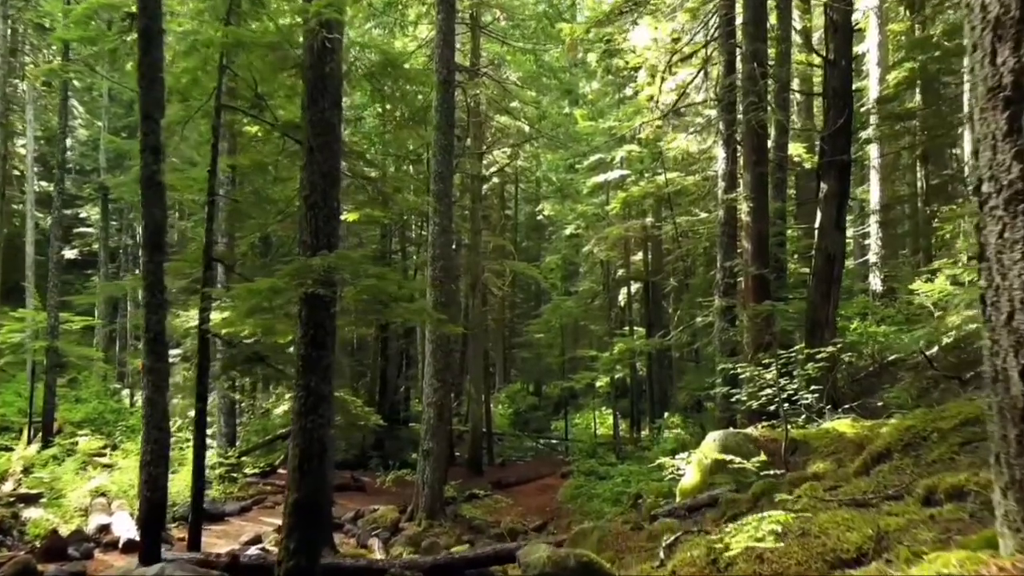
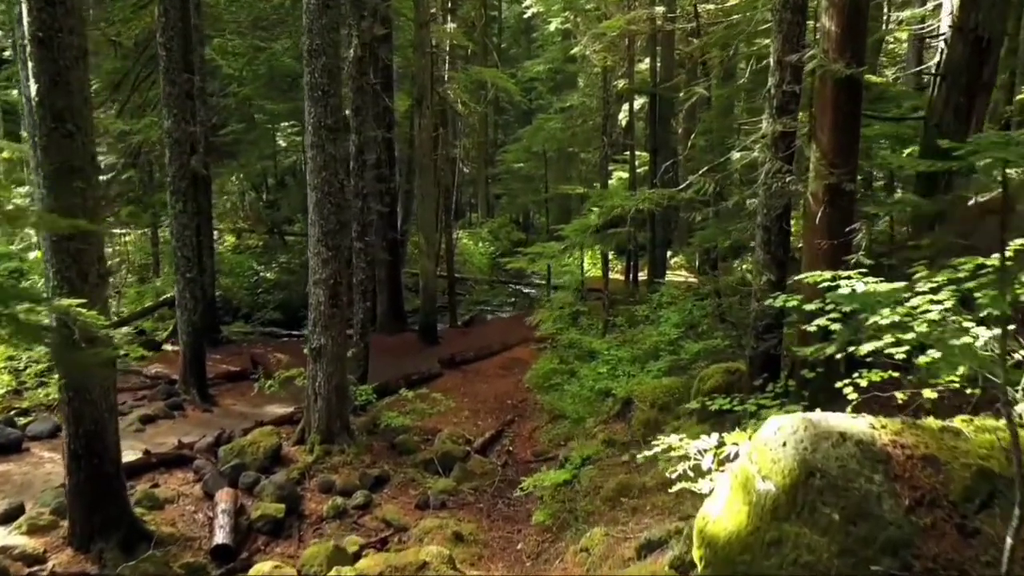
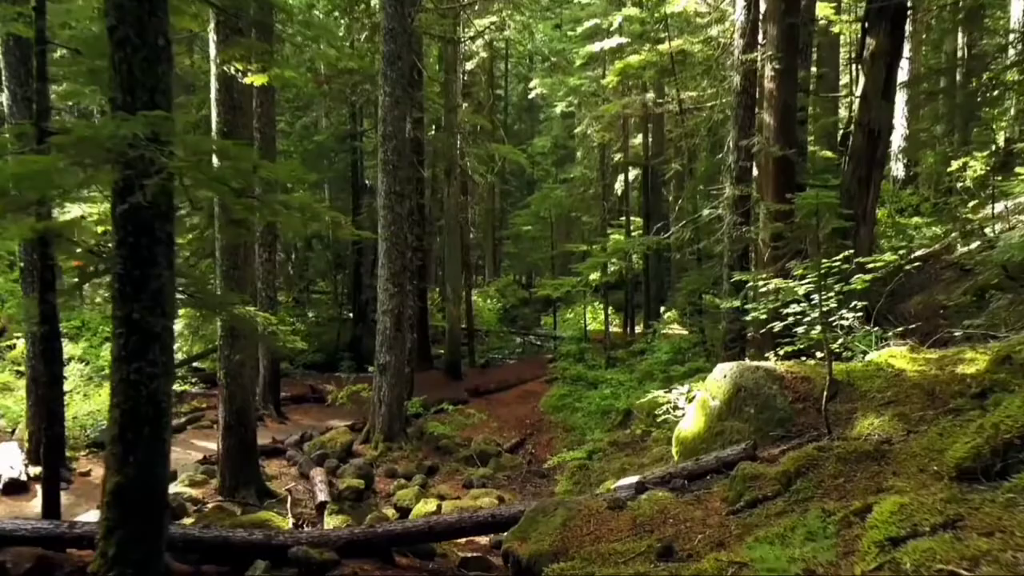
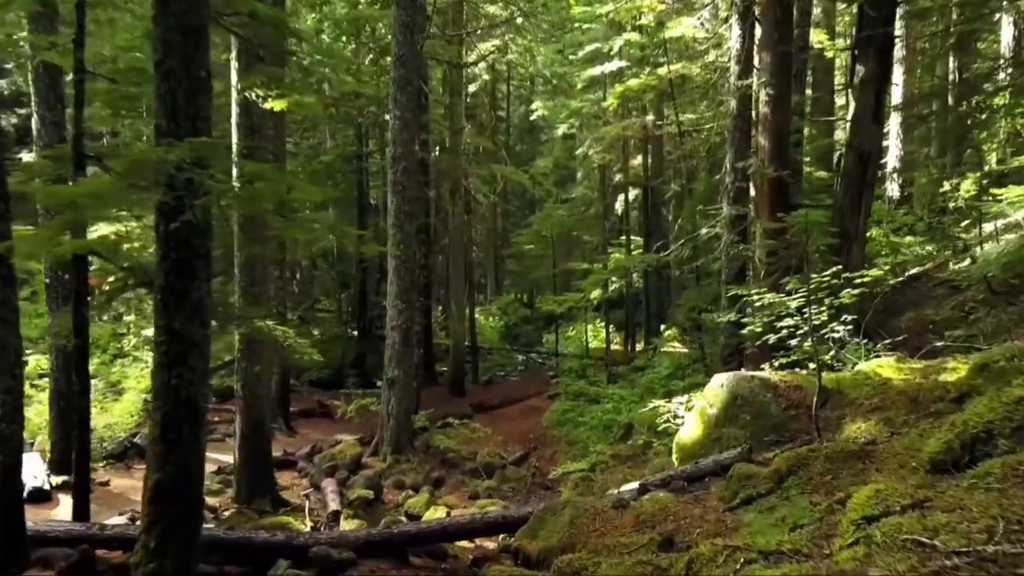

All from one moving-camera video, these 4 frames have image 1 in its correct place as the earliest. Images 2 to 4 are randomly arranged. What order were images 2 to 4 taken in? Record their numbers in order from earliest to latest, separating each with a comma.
4, 3, 2
